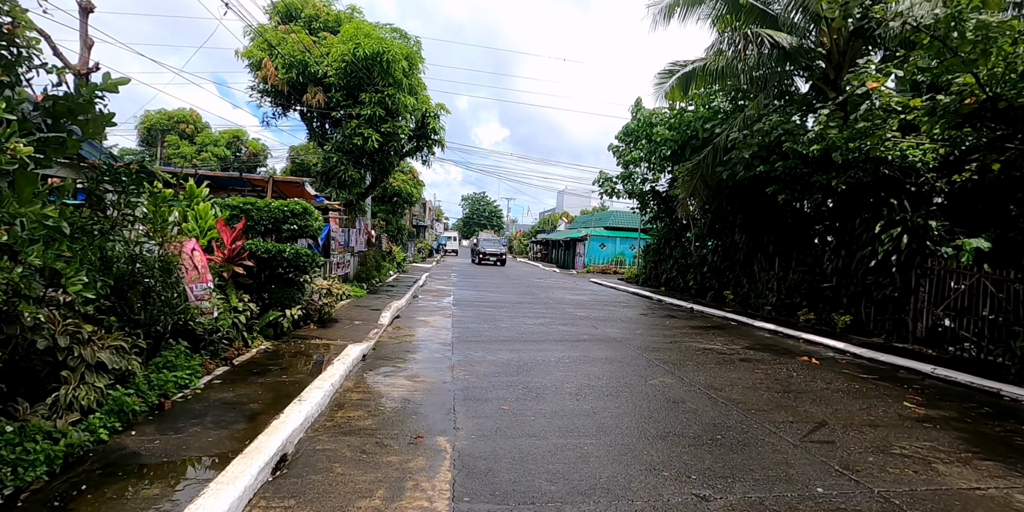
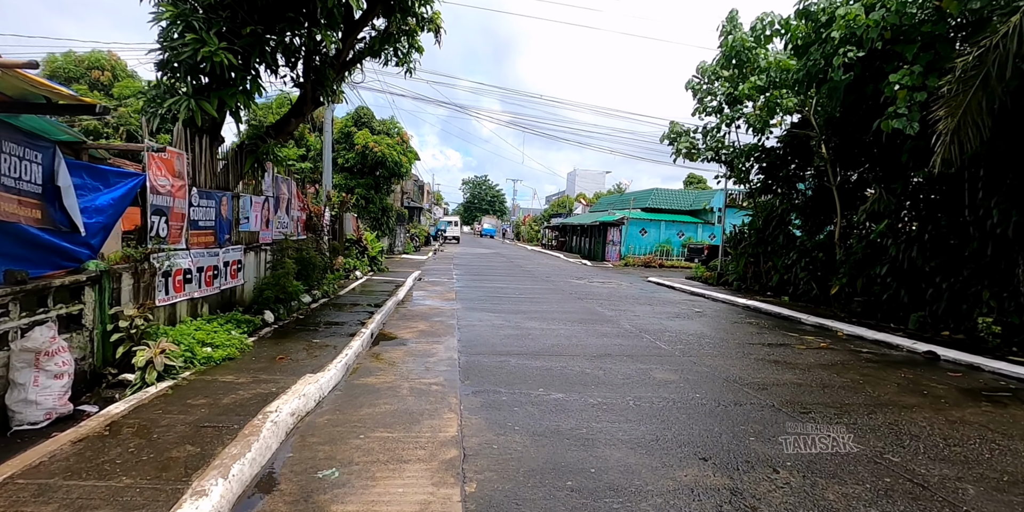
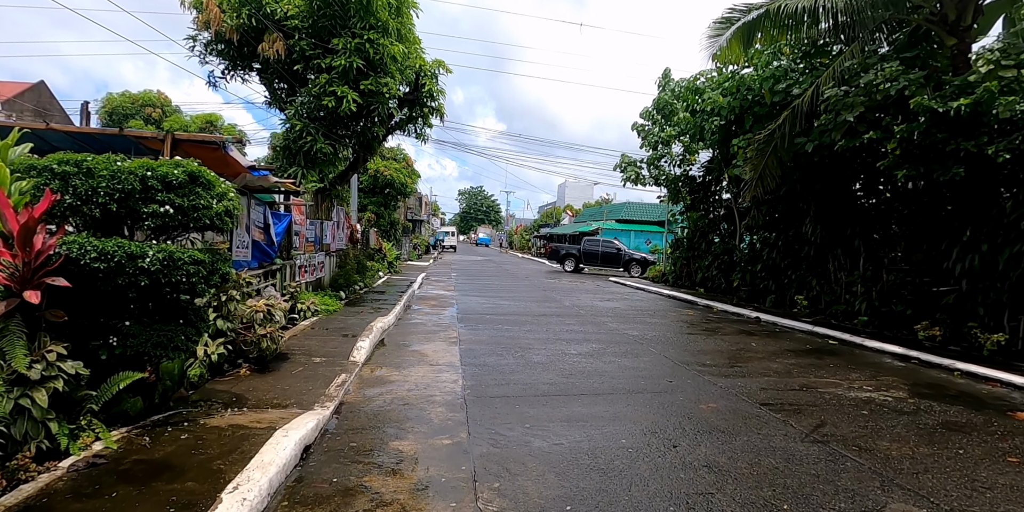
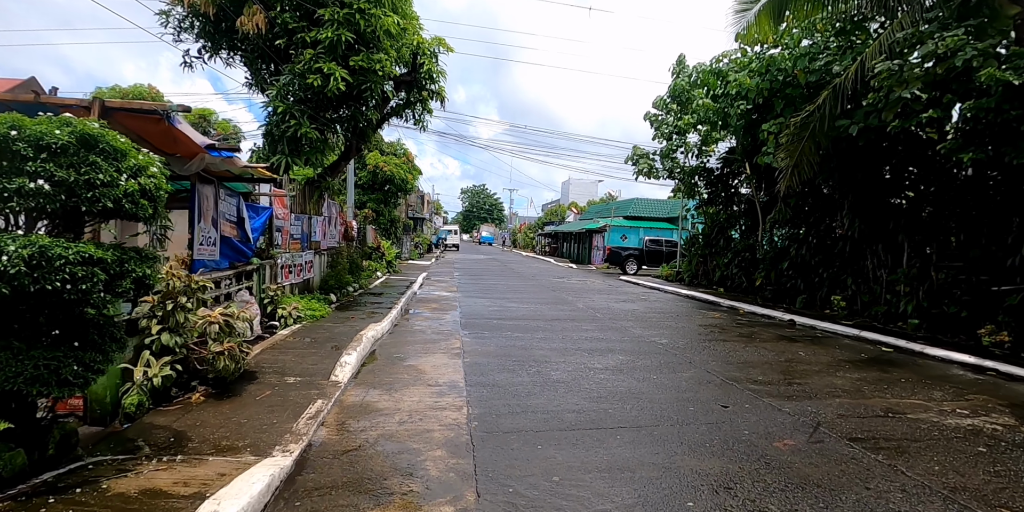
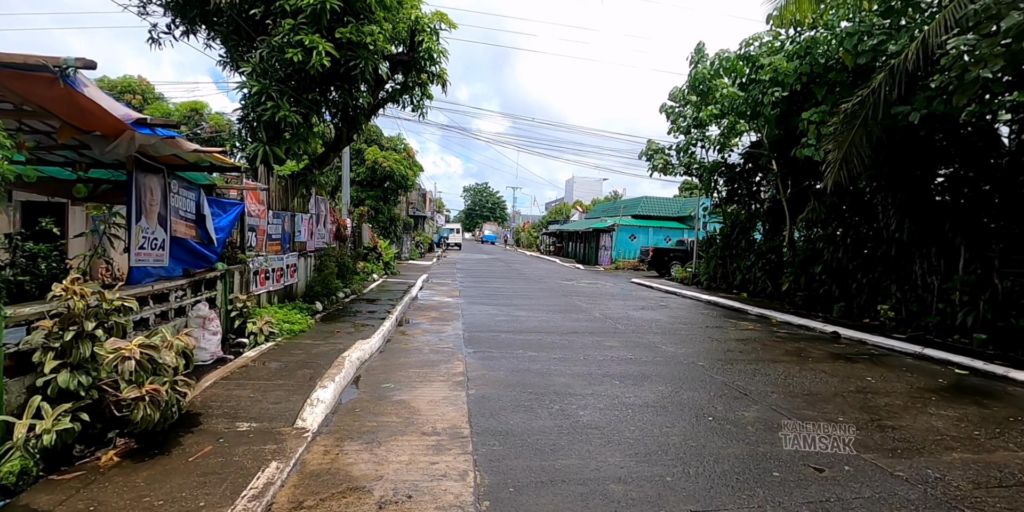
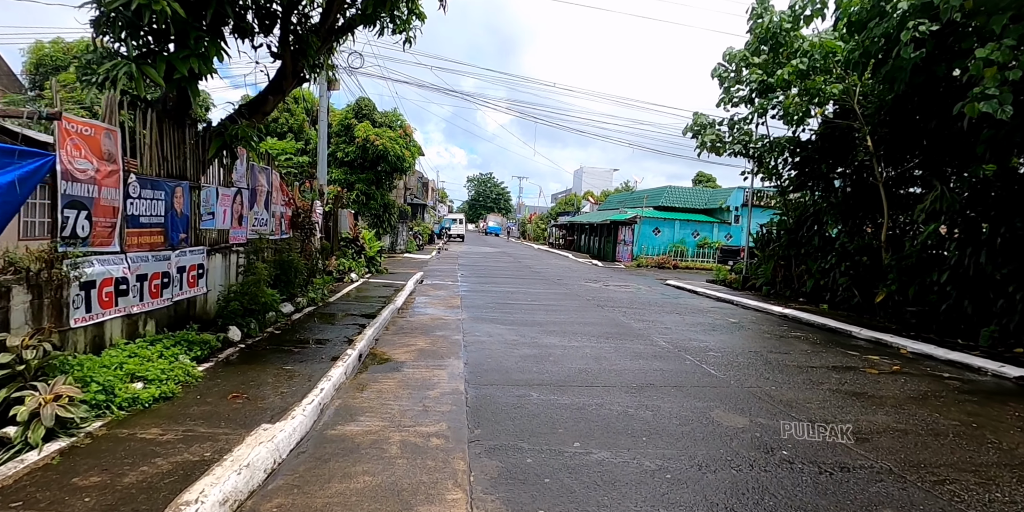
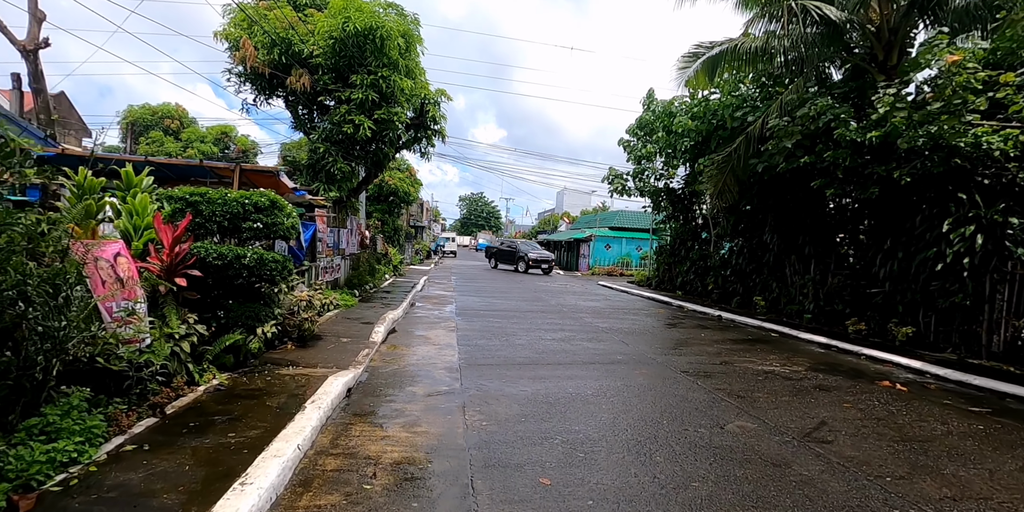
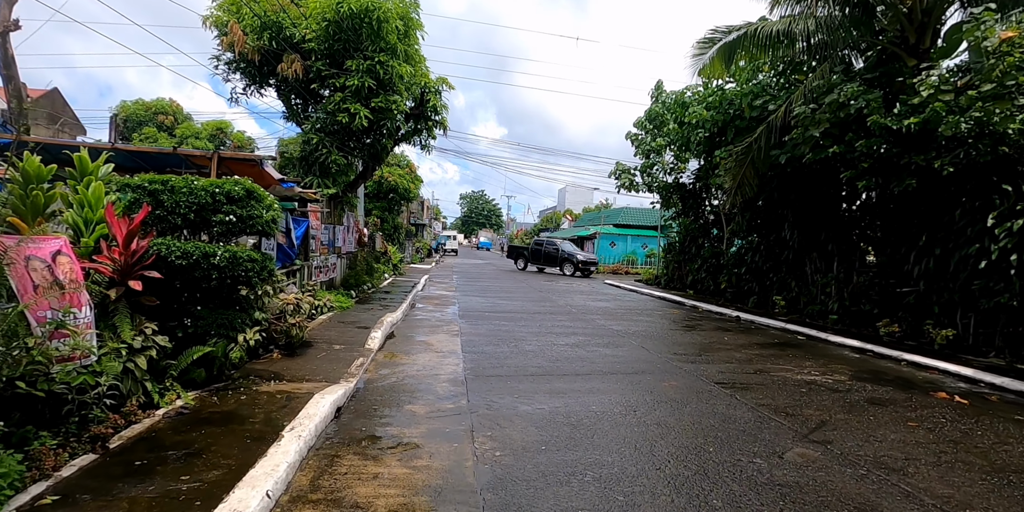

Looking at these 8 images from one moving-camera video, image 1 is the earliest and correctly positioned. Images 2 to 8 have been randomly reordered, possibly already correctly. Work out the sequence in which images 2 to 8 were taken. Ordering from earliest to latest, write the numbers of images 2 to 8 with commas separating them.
7, 8, 3, 4, 5, 2, 6
